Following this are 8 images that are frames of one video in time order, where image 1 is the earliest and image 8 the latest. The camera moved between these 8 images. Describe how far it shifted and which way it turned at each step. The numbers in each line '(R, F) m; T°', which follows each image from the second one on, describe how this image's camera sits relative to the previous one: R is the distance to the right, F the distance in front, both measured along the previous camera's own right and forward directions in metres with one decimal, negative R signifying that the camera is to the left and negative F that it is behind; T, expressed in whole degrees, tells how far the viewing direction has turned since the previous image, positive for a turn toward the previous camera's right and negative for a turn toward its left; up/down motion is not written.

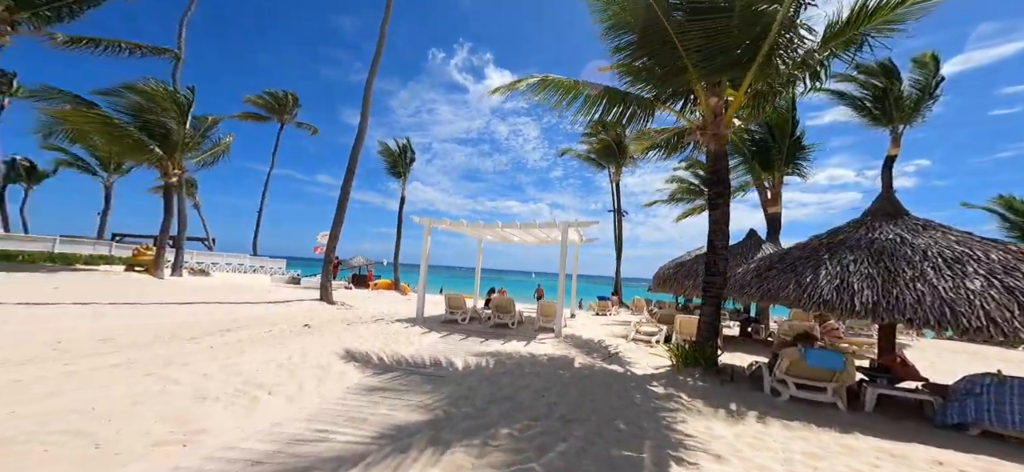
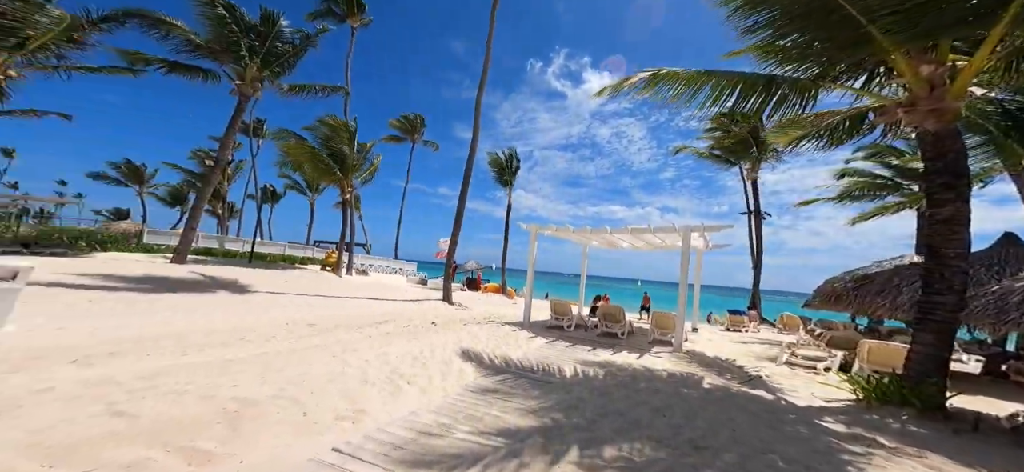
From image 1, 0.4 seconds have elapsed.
(0.0, 0.0) m; -17°
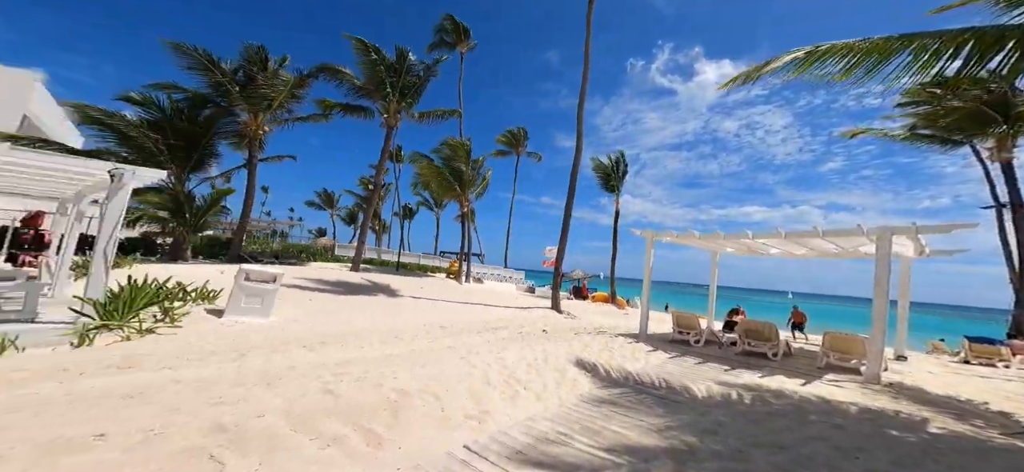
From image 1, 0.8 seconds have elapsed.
(-0.1, 0.0) m; -17°
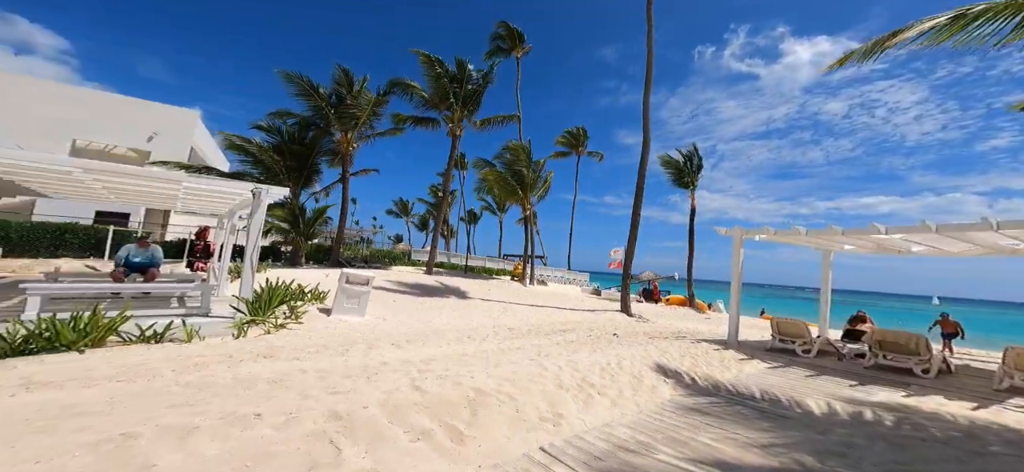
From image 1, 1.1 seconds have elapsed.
(-0.1, 0.0) m; -10°
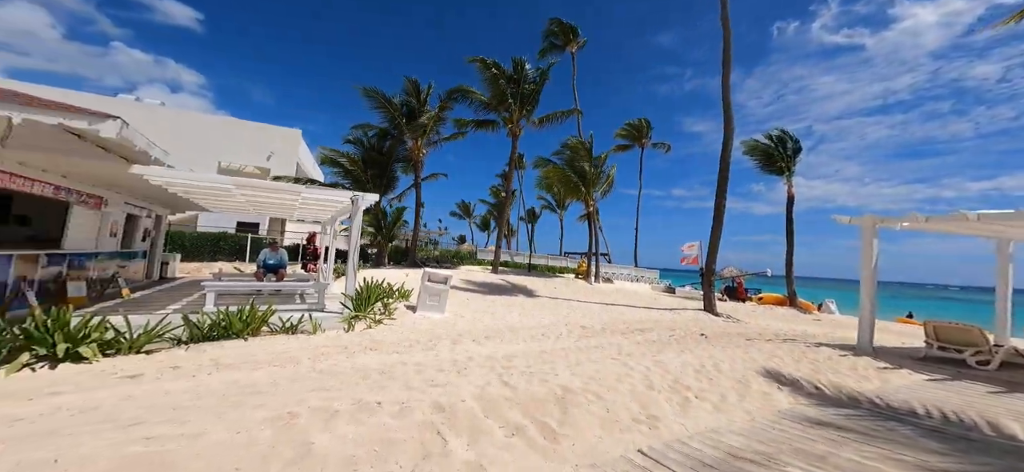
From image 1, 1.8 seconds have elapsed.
(-0.3, 0.0) m; -10°
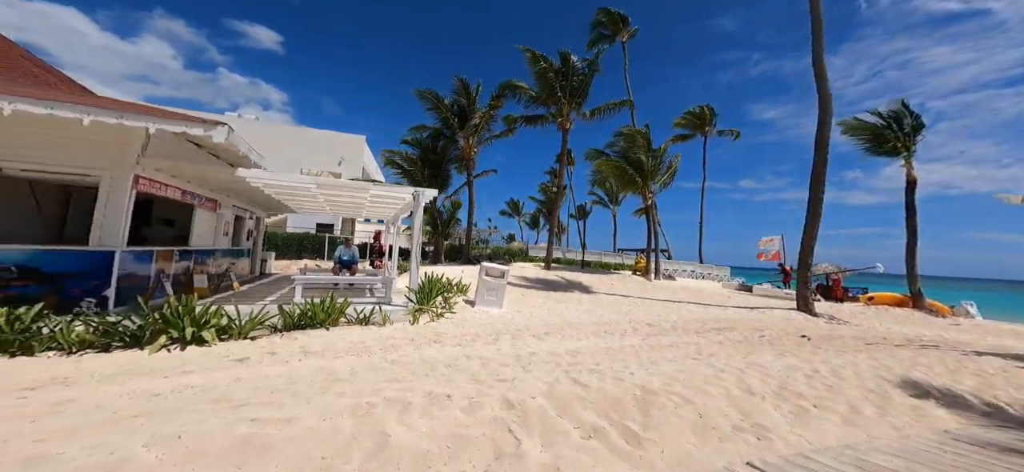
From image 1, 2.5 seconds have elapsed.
(-0.2, +0.2) m; -8°
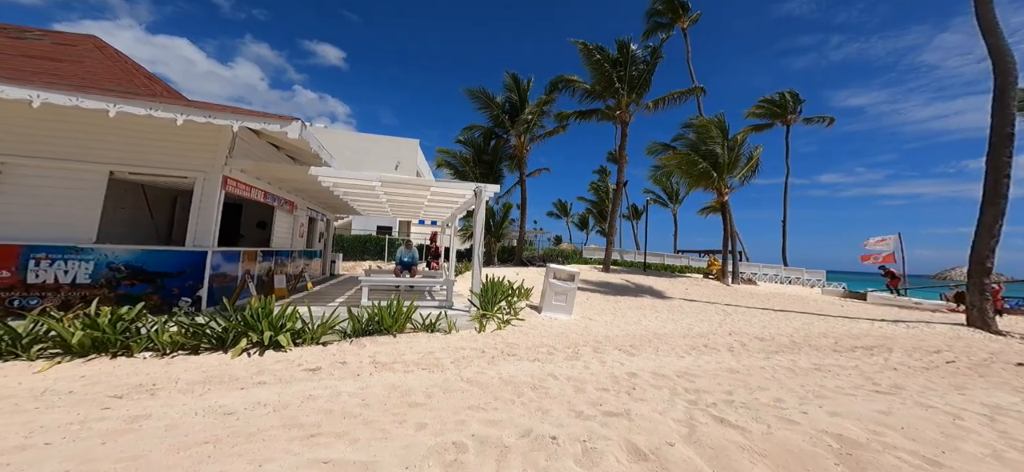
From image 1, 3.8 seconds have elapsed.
(-0.5, +0.7) m; -8°
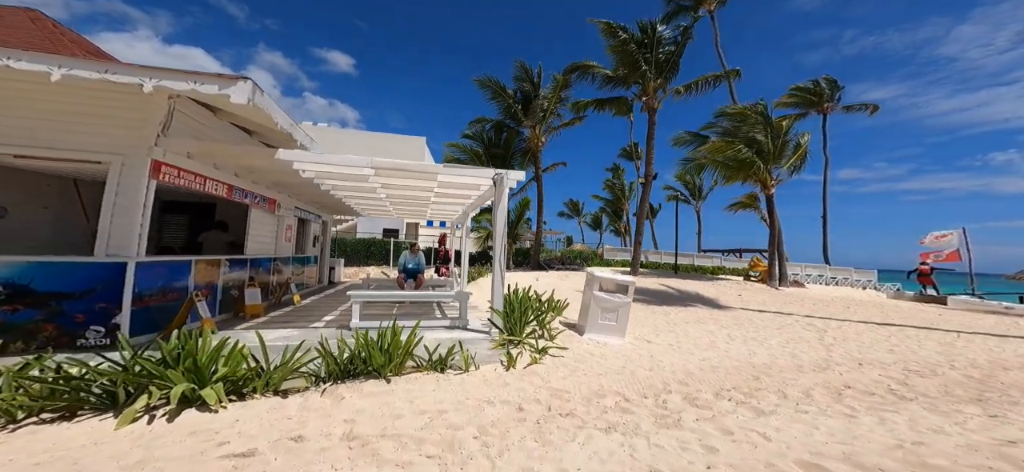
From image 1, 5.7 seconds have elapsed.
(-0.4, +1.8) m; -1°
